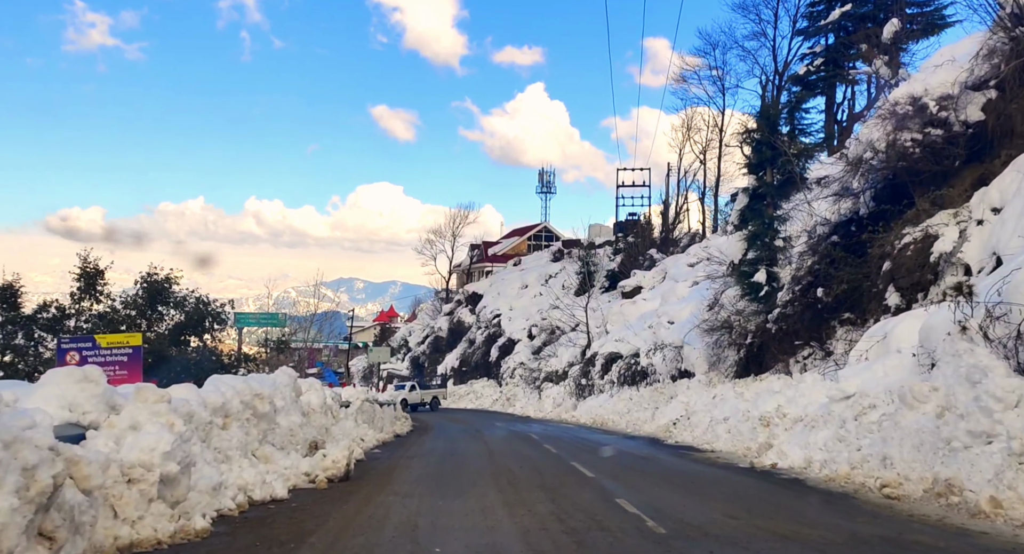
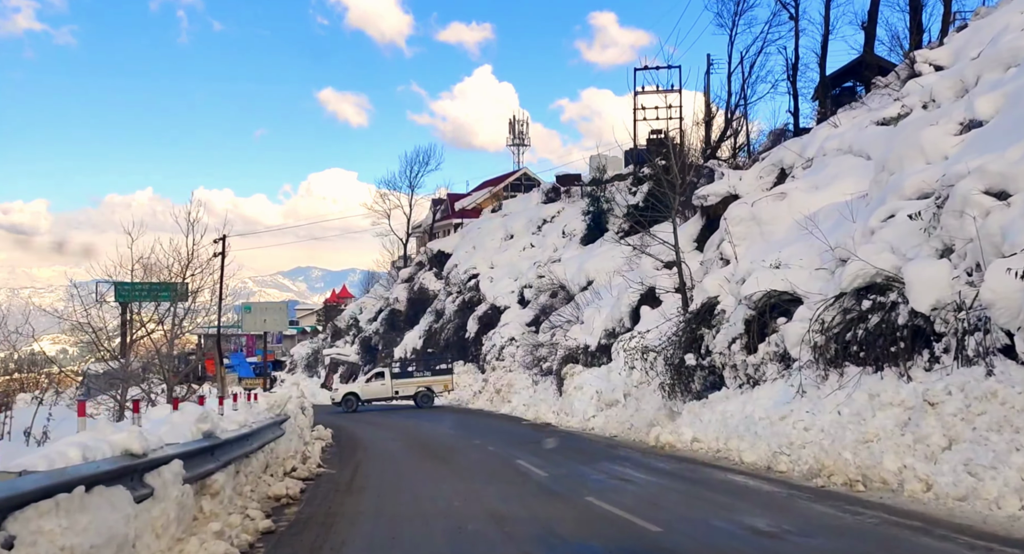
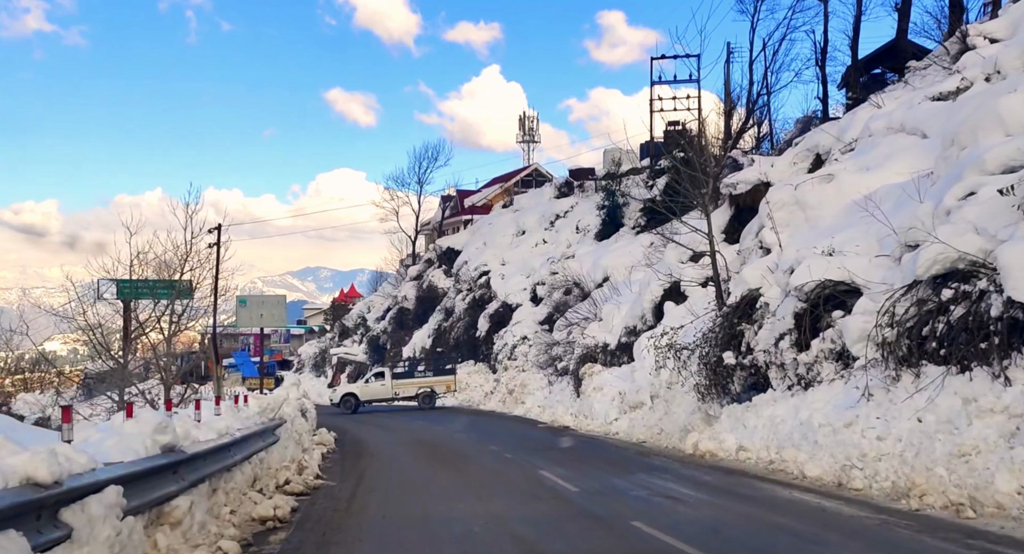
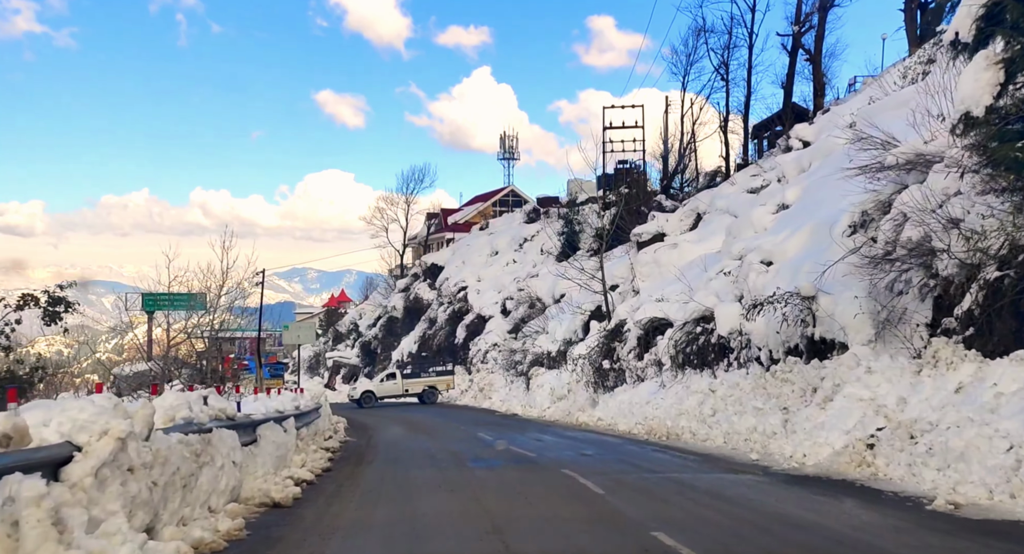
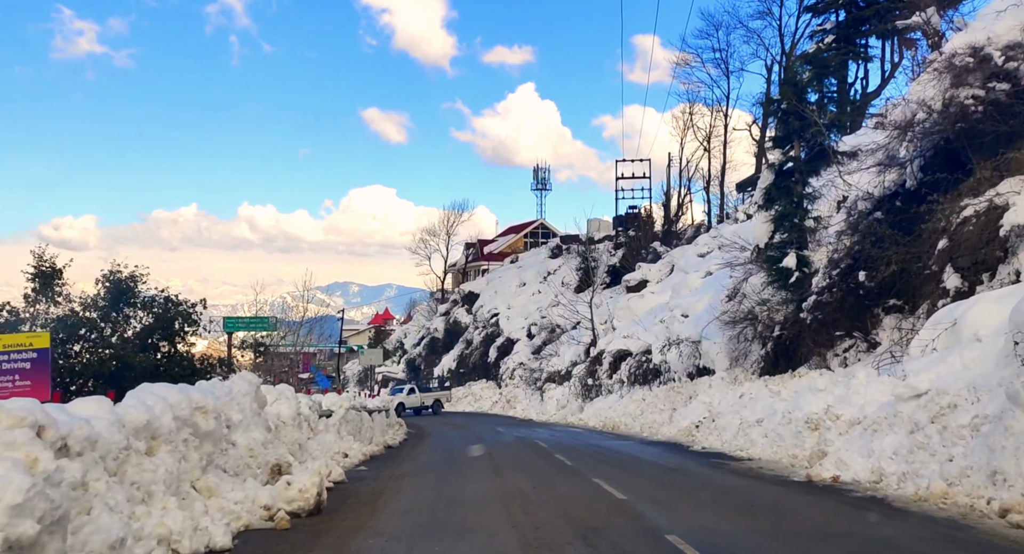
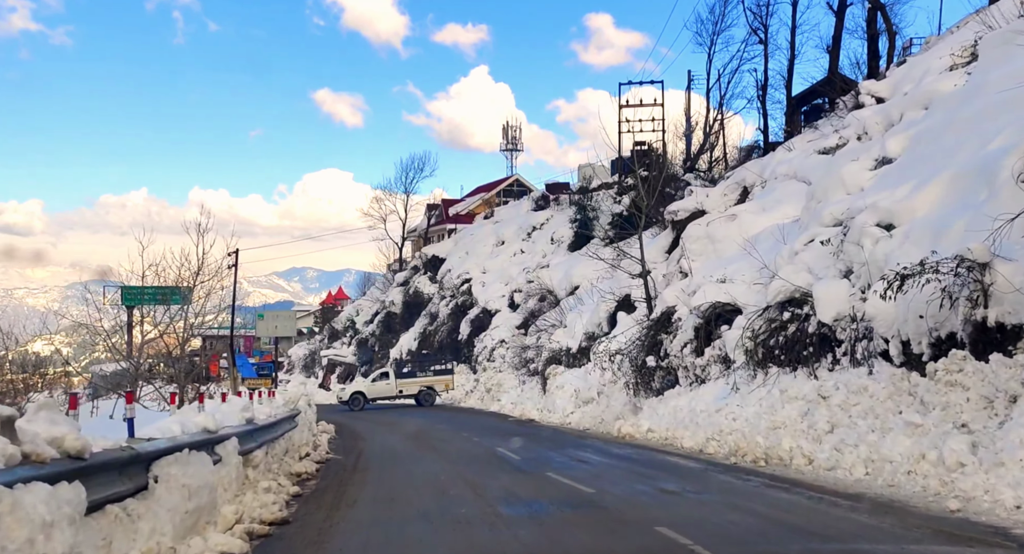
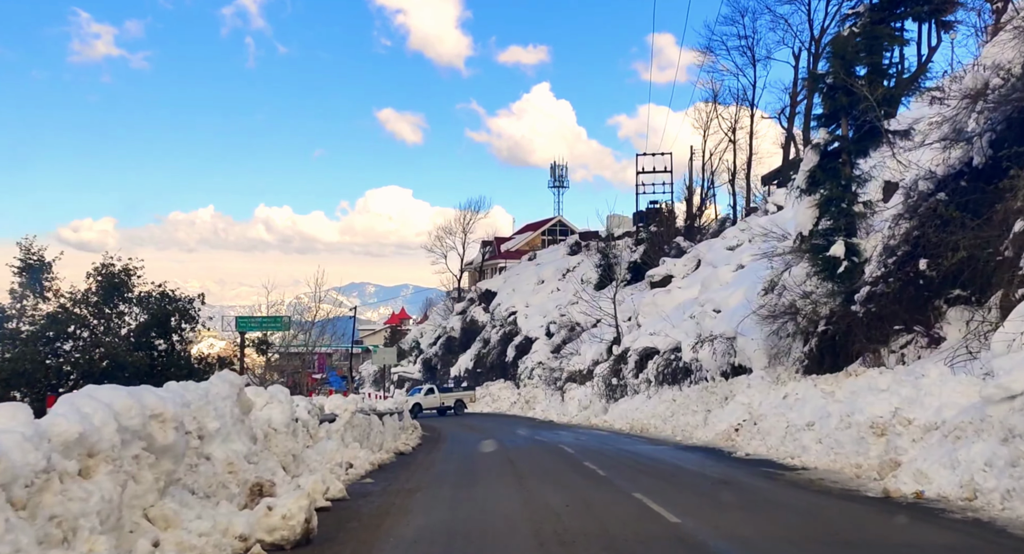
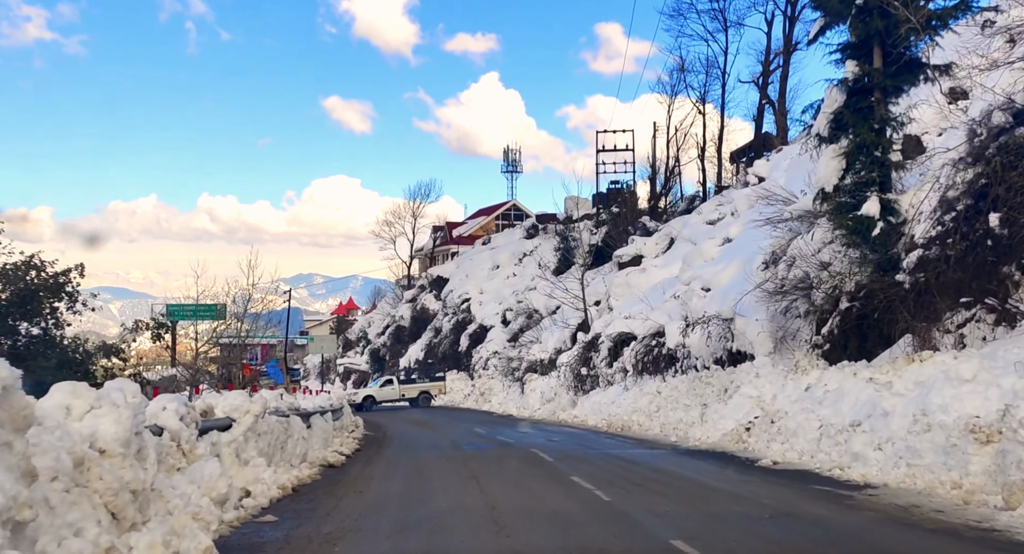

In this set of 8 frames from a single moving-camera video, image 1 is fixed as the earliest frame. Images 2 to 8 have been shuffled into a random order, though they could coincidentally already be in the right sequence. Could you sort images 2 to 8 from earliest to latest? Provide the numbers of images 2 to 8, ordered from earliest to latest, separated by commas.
5, 7, 8, 4, 6, 2, 3
